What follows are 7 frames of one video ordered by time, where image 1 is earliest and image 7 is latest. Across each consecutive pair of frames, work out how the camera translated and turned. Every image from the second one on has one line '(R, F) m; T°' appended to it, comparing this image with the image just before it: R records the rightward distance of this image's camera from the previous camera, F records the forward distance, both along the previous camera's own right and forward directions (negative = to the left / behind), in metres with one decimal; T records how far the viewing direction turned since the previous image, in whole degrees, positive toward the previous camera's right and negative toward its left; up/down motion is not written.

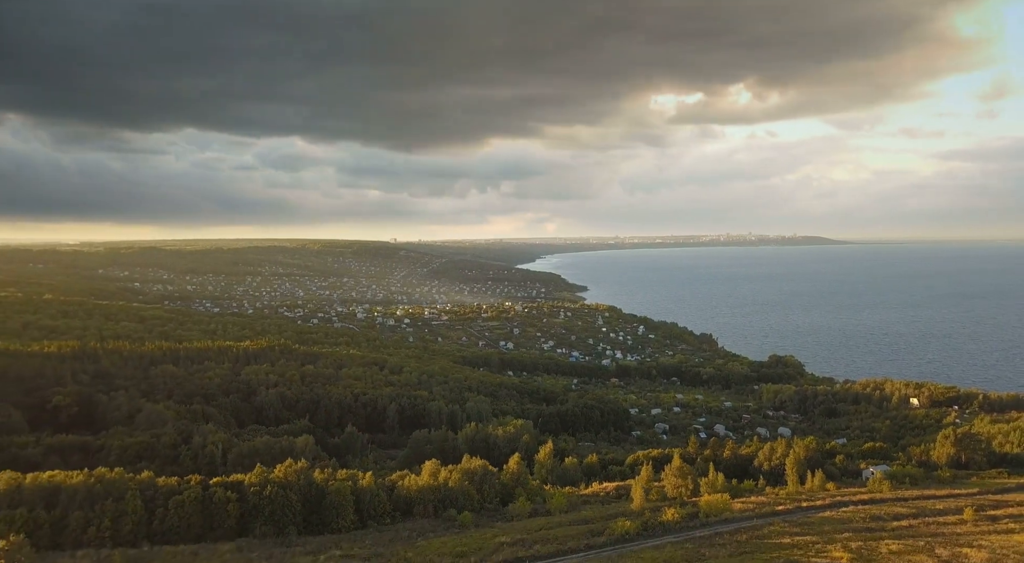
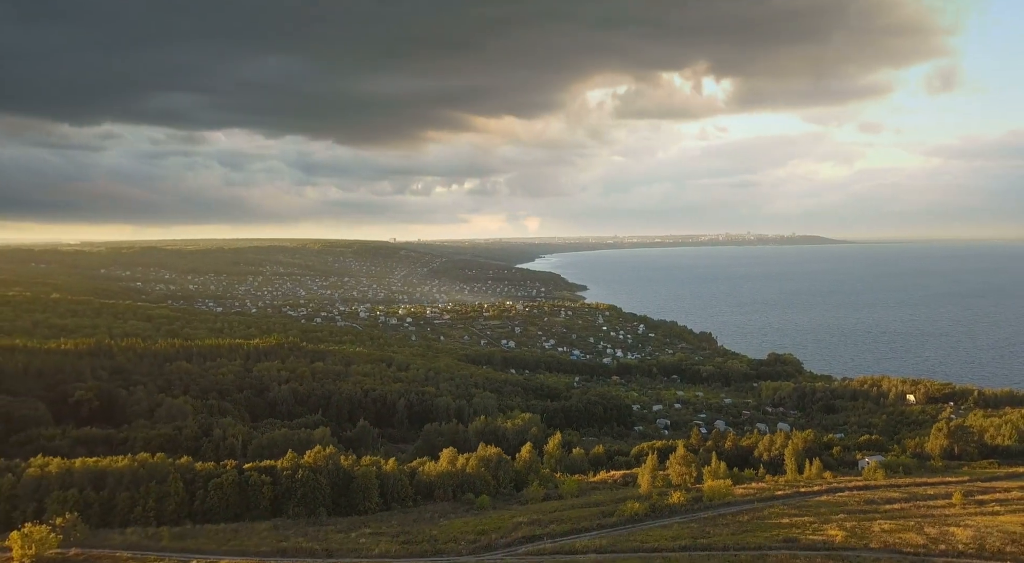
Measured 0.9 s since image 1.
(-0.6, -1.7) m; 0°
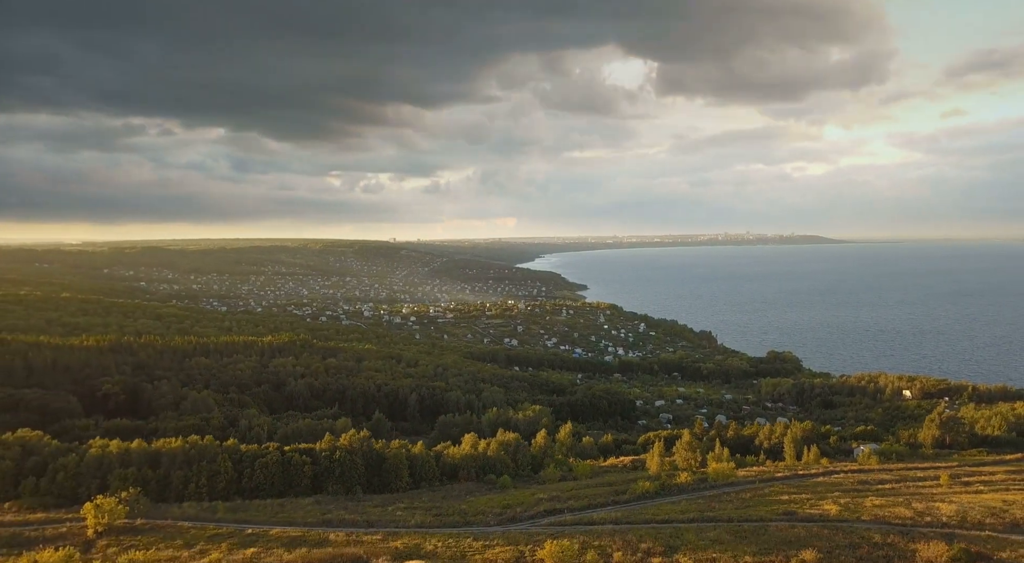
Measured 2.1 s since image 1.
(-0.8, -2.3) m; 0°
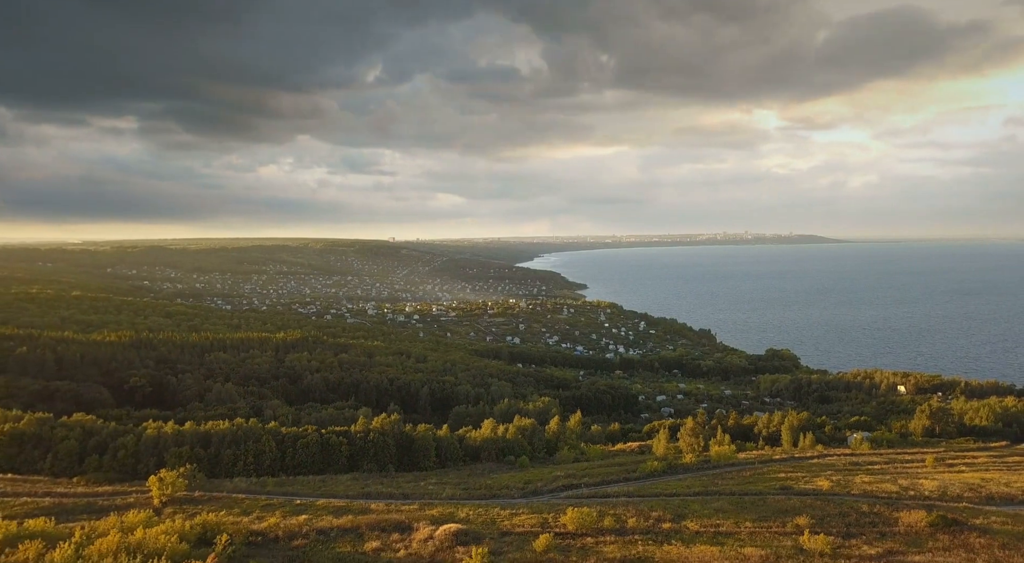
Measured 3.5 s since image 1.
(-0.8, -2.7) m; 0°
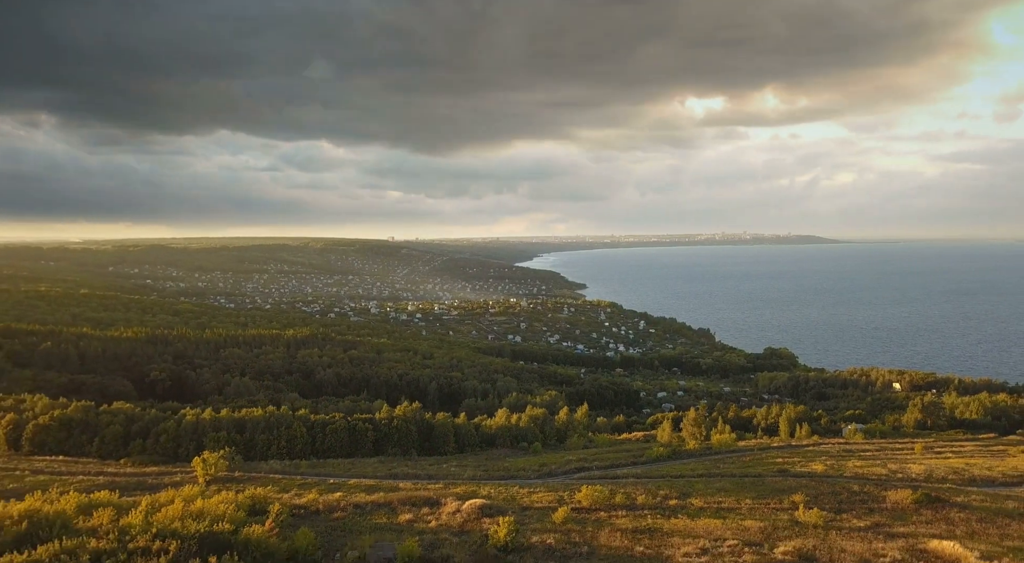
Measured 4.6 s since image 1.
(-0.7, -2.2) m; 0°
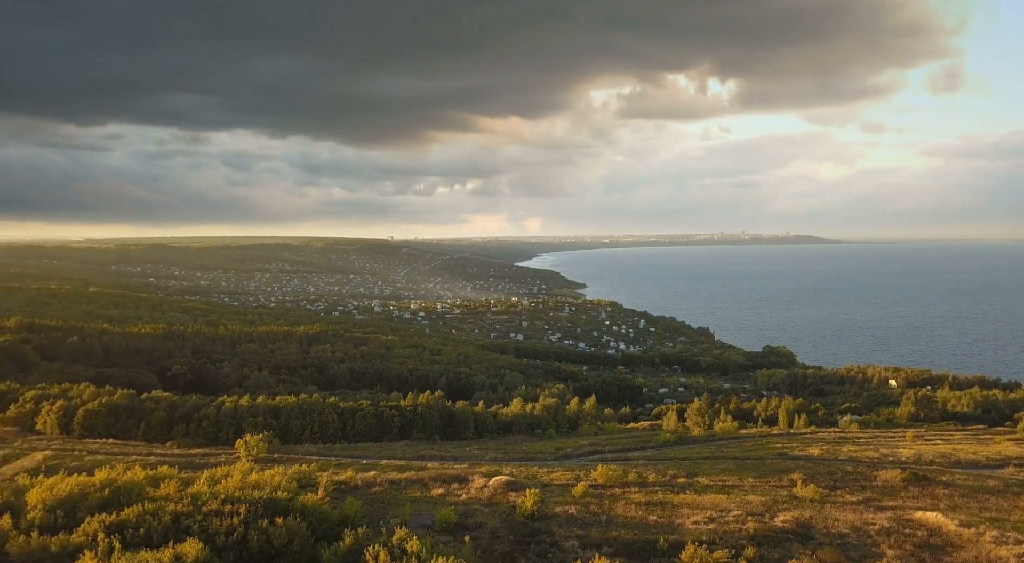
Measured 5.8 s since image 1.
(-0.8, -2.4) m; 0°
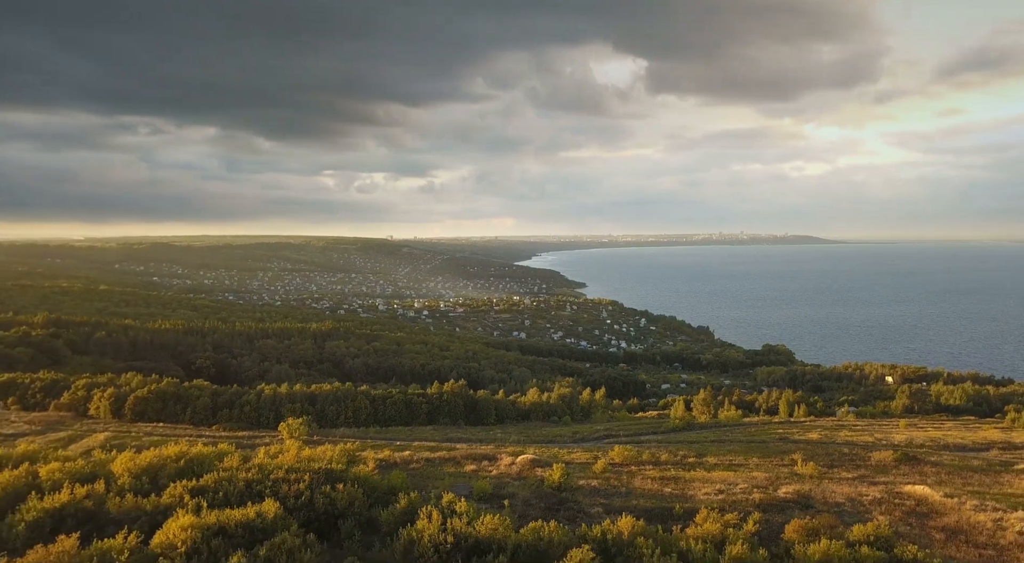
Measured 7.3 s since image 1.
(-1.0, -2.6) m; 0°
